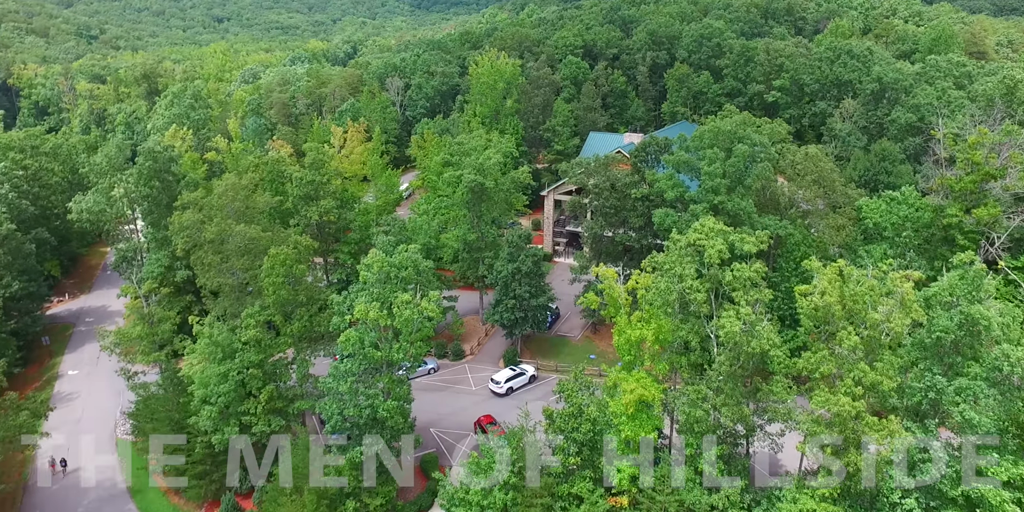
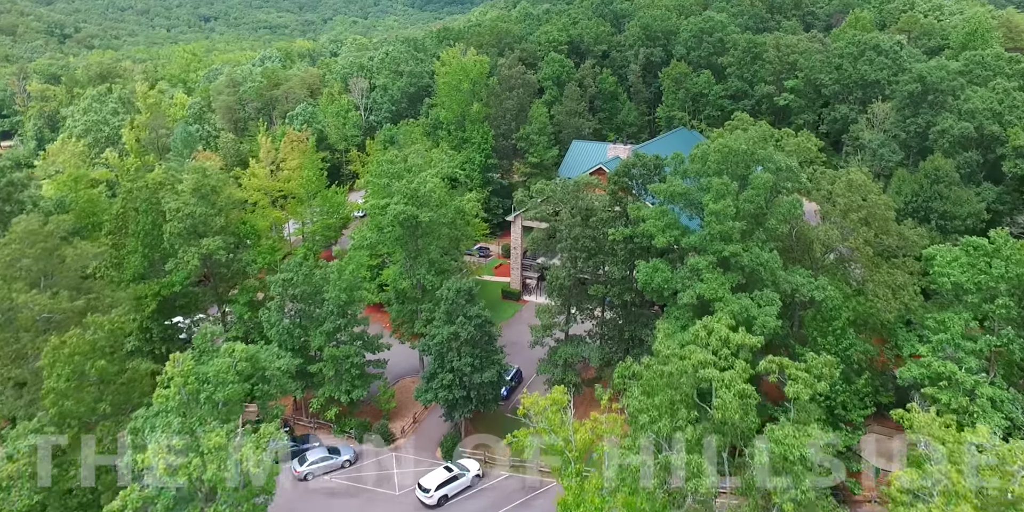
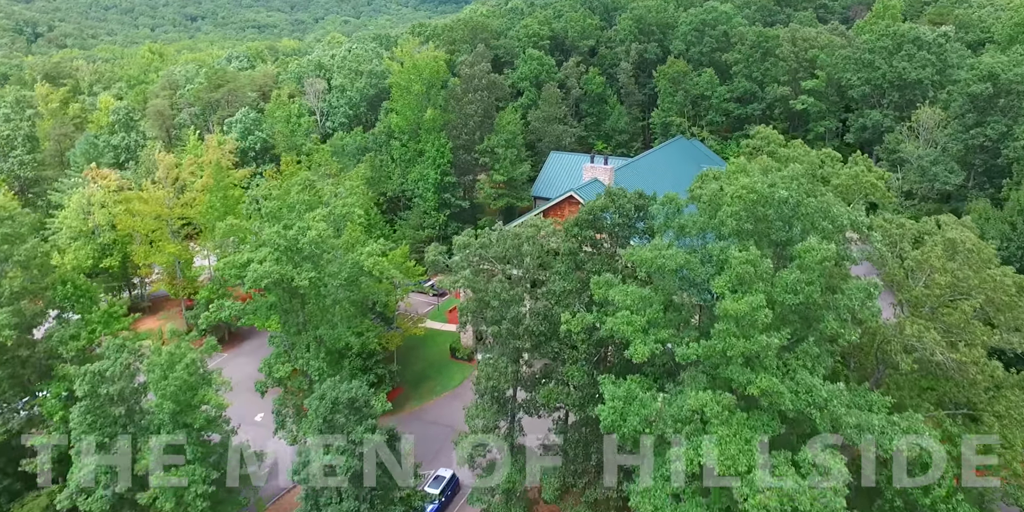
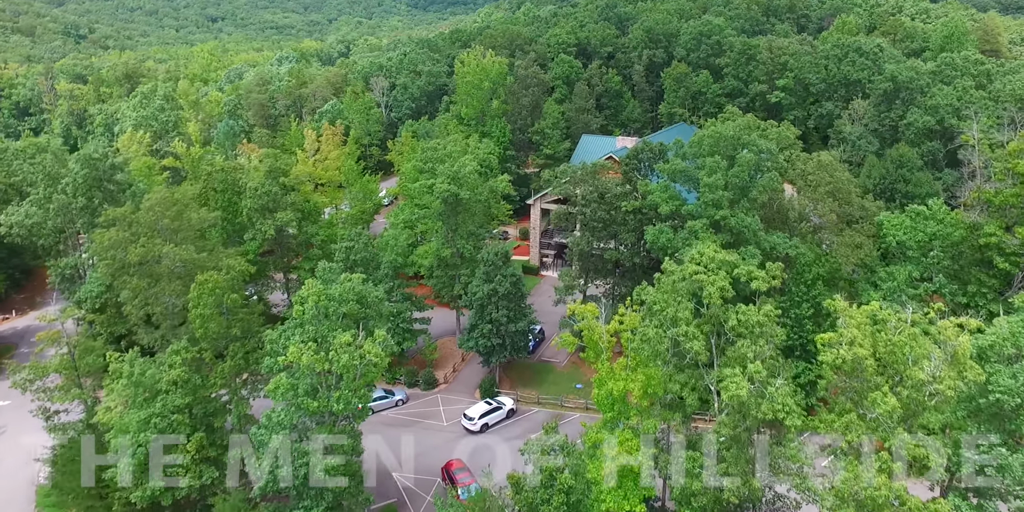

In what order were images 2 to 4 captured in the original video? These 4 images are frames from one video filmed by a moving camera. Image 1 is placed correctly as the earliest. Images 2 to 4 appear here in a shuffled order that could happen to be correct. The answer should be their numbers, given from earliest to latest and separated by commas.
4, 2, 3
